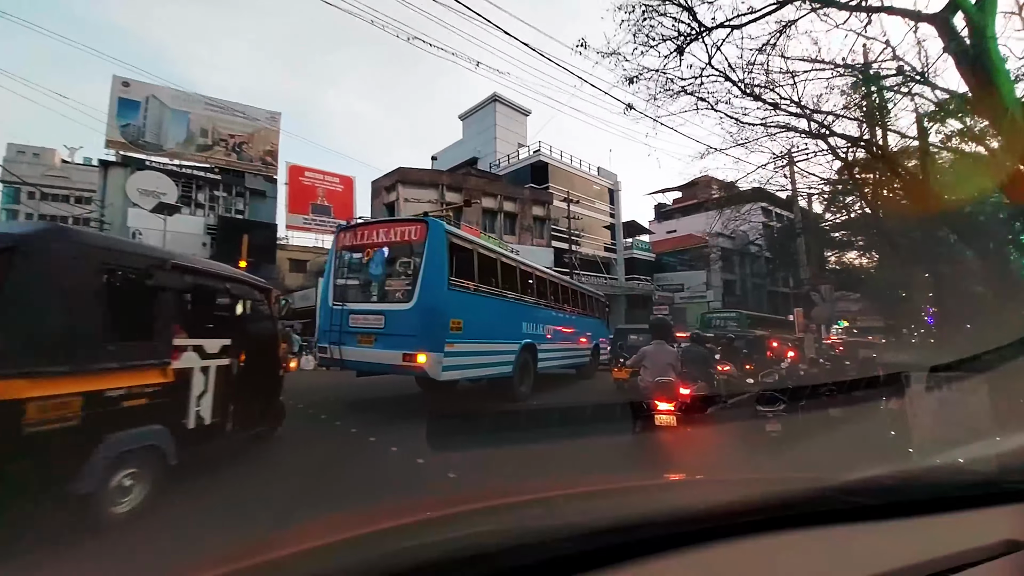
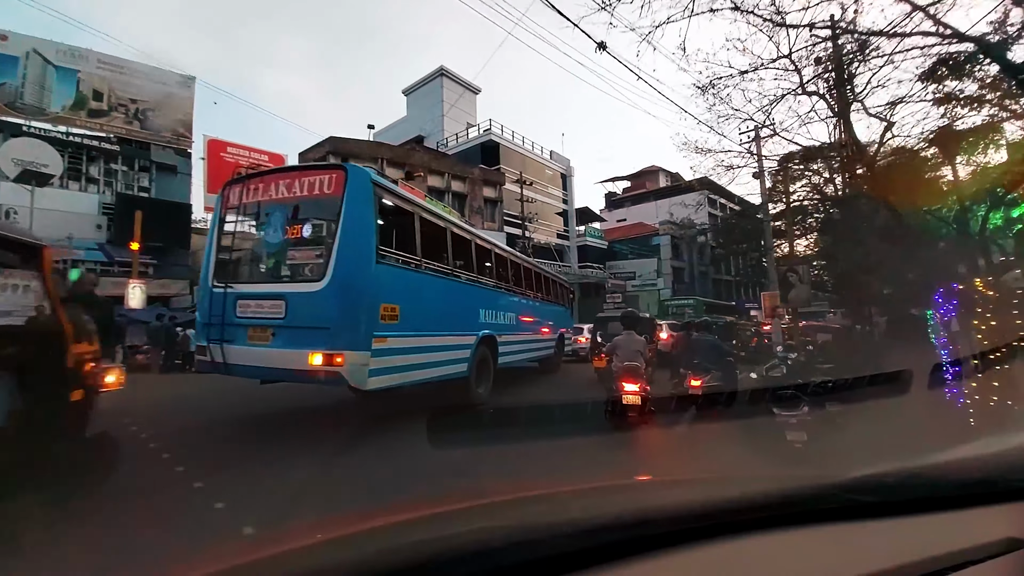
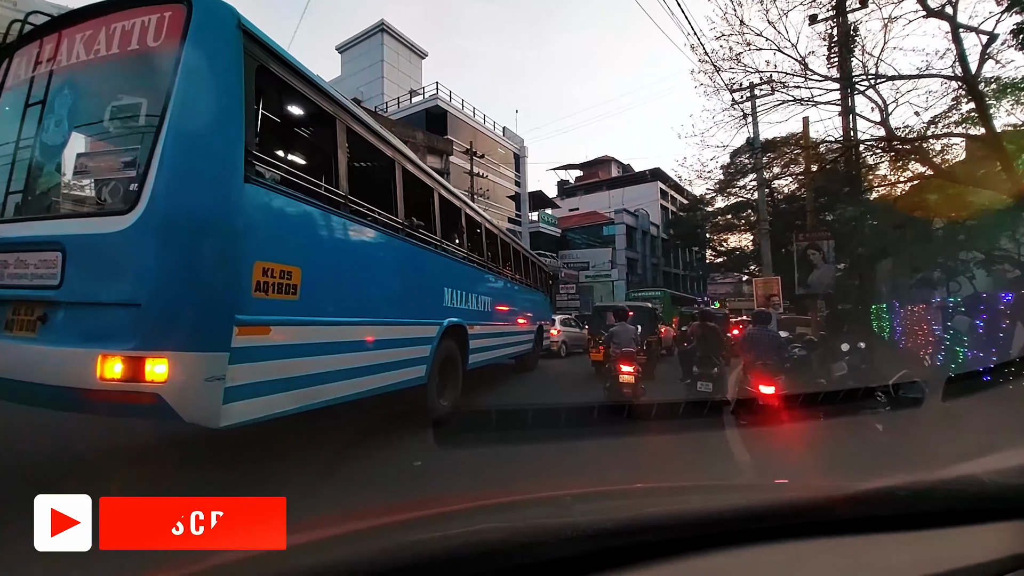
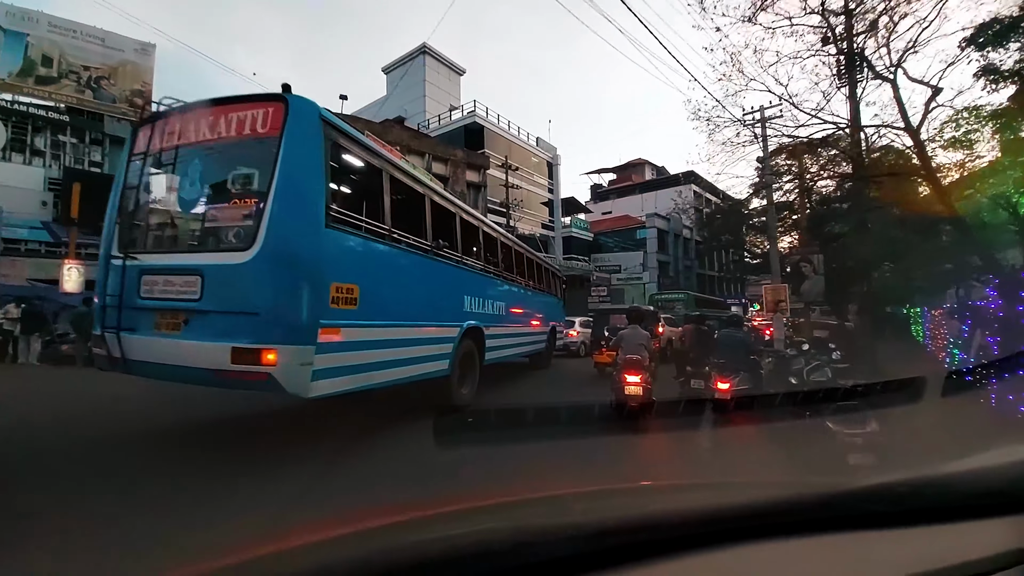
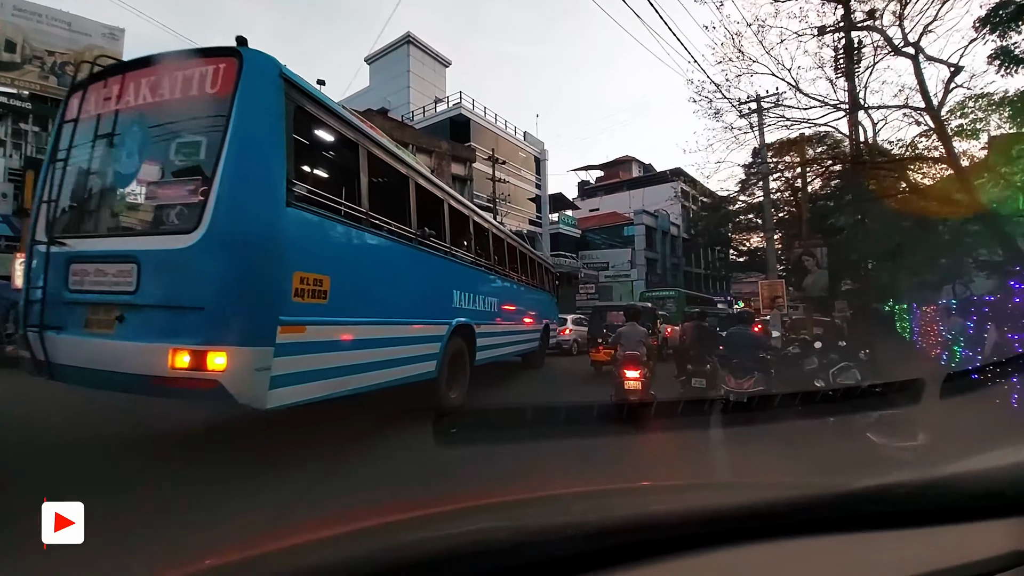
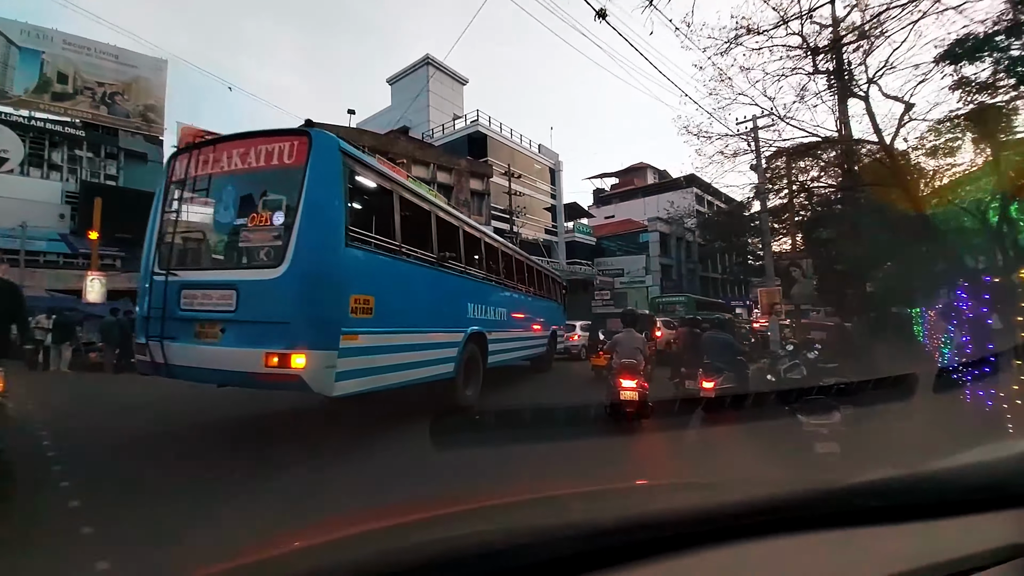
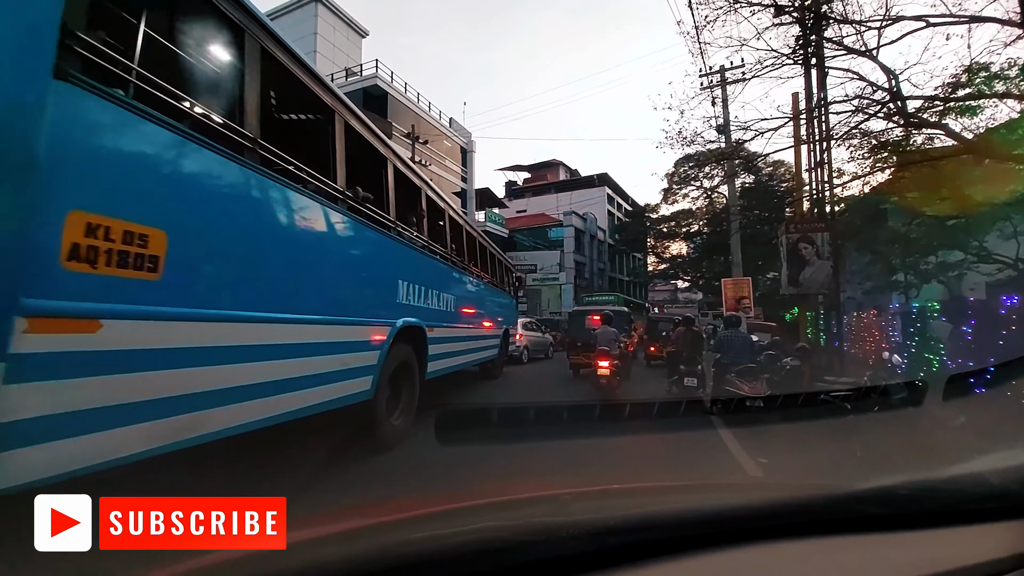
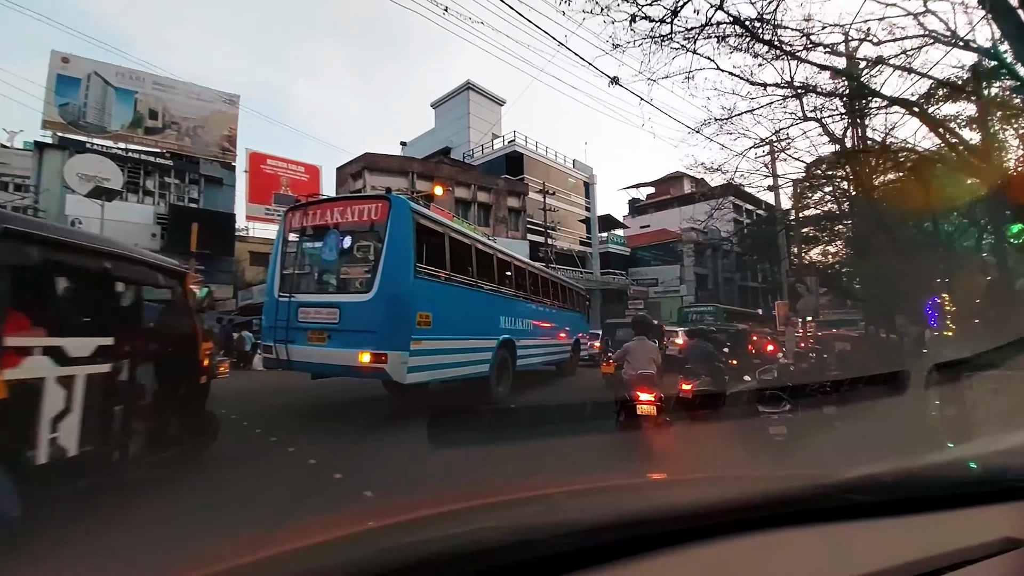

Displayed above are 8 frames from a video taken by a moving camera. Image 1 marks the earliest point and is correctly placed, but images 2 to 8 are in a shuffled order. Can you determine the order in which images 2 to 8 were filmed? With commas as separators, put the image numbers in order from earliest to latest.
8, 2, 6, 4, 5, 3, 7
